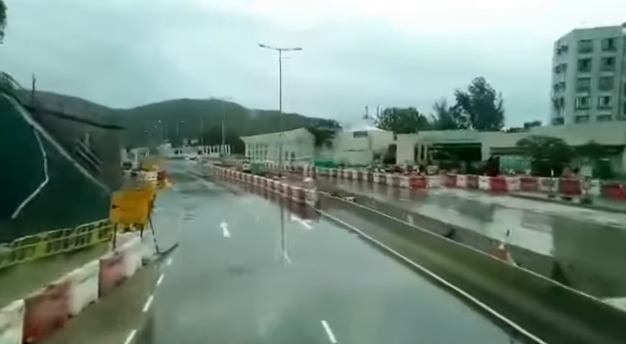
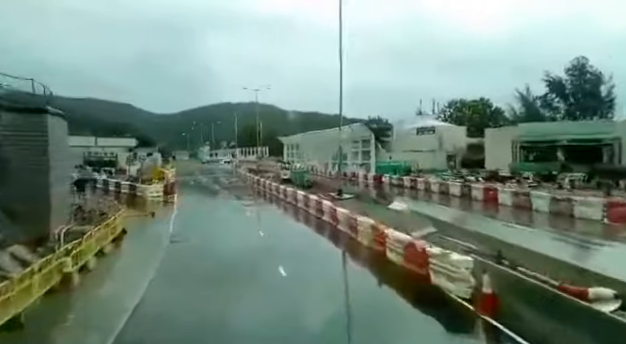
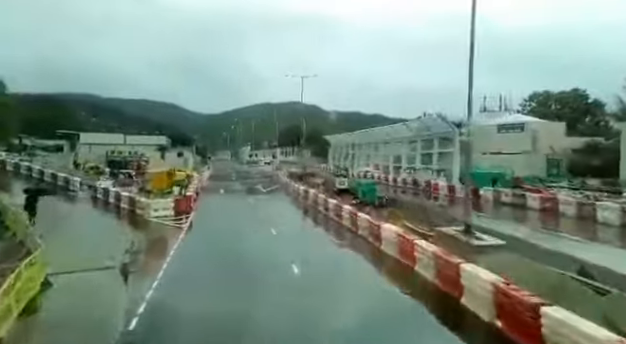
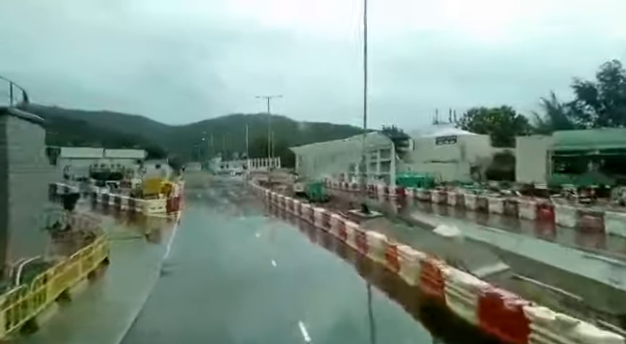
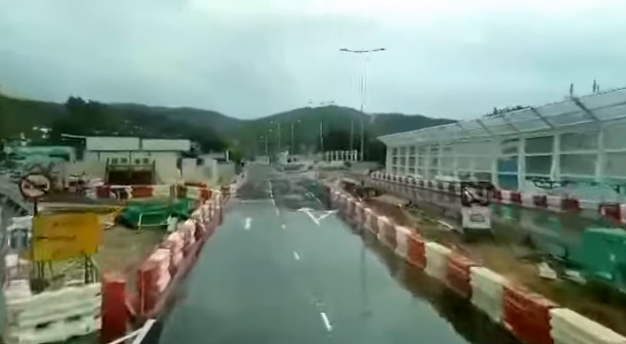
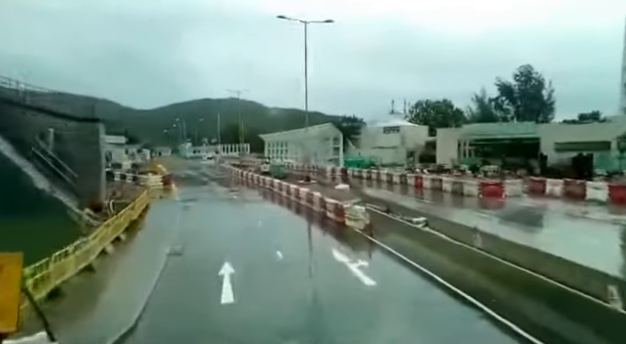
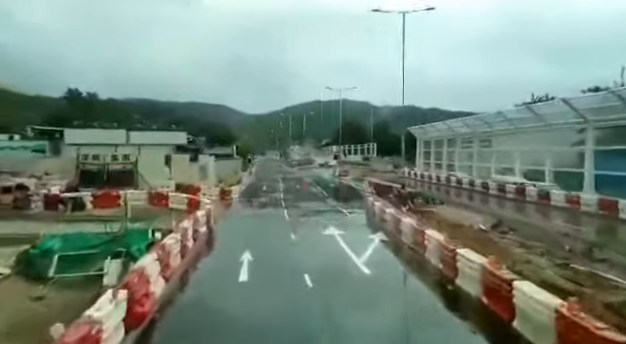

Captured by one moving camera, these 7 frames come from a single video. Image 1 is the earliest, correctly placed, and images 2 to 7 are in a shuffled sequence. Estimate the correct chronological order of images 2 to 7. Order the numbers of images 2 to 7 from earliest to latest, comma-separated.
6, 2, 4, 3, 5, 7
